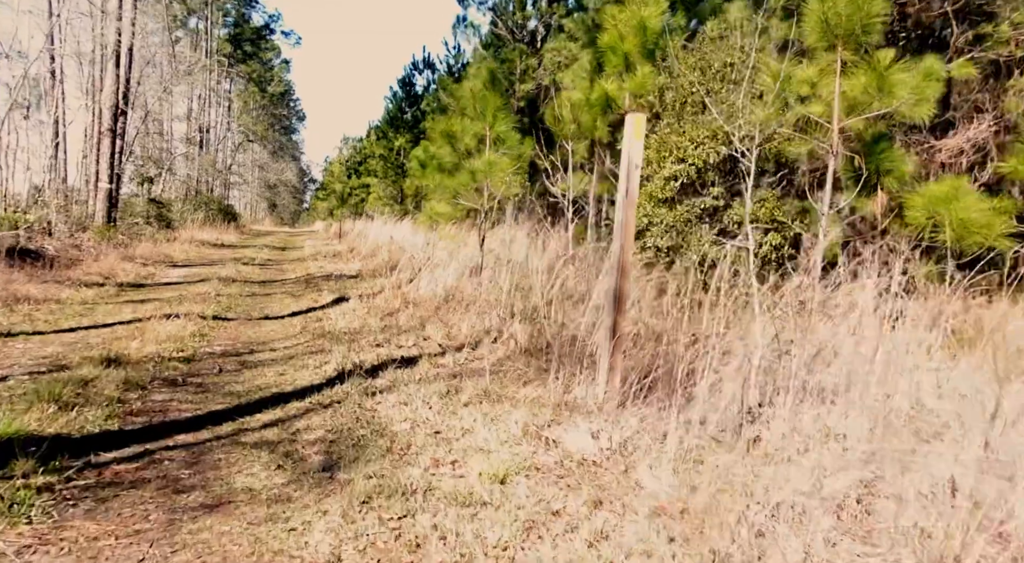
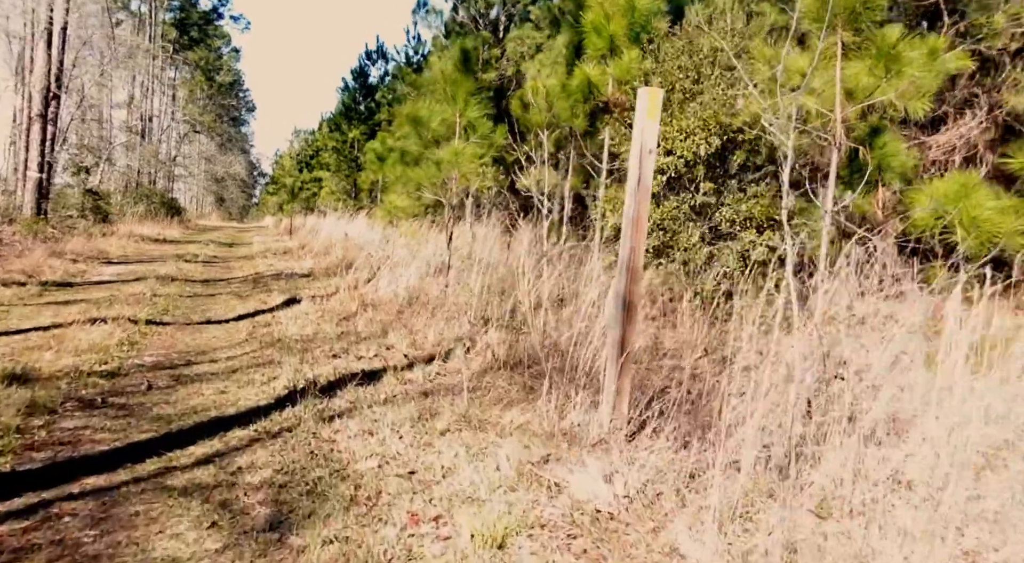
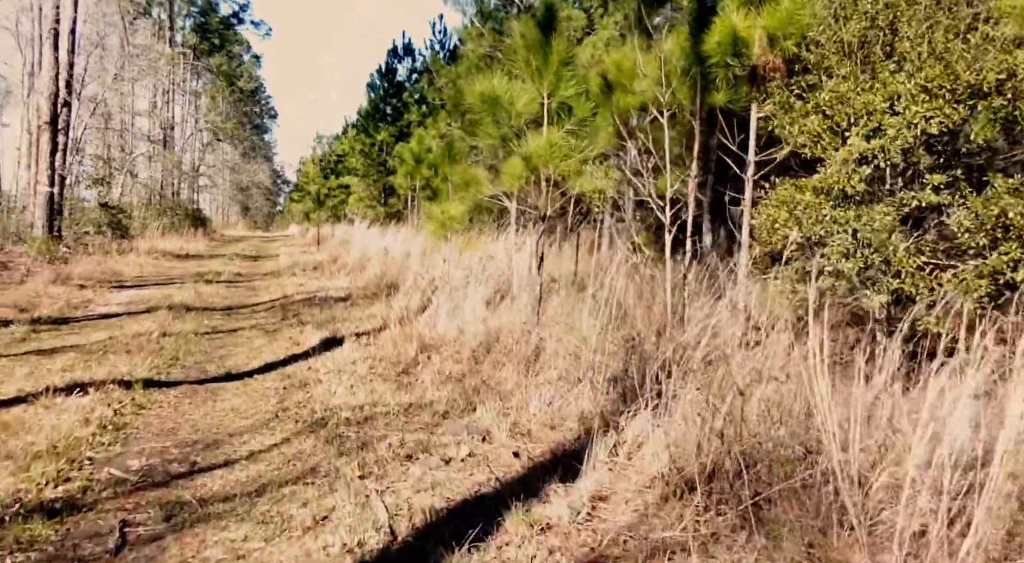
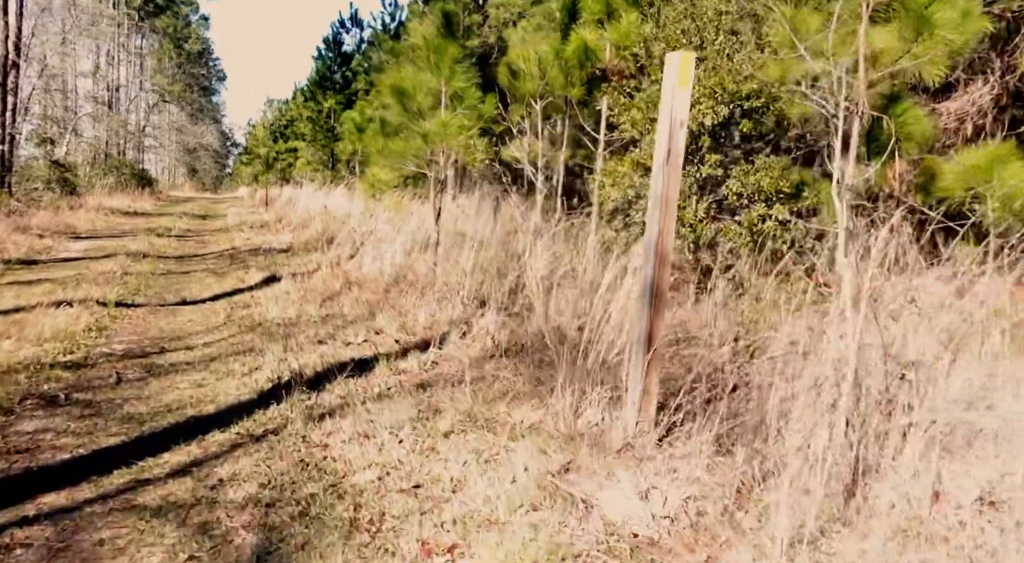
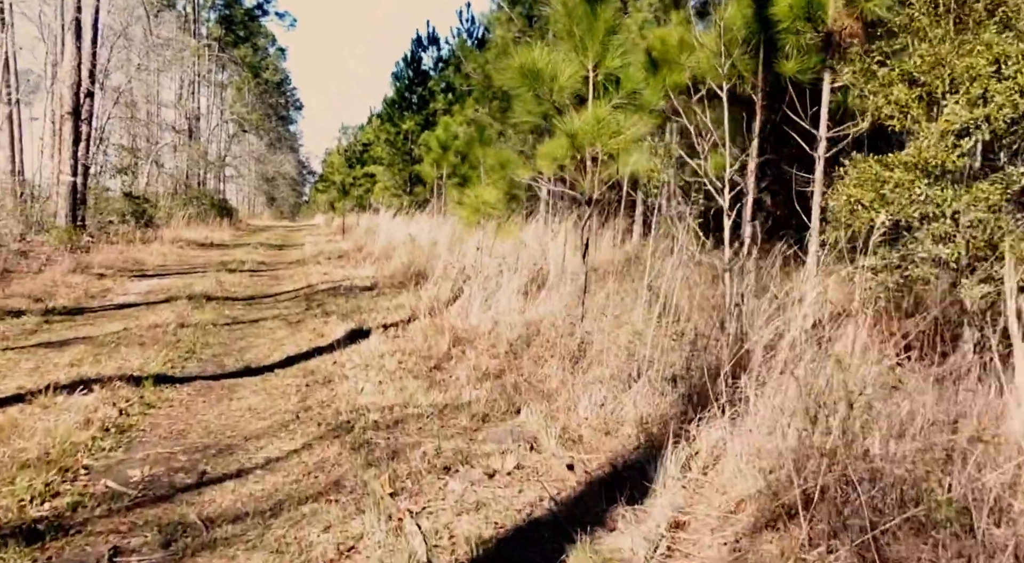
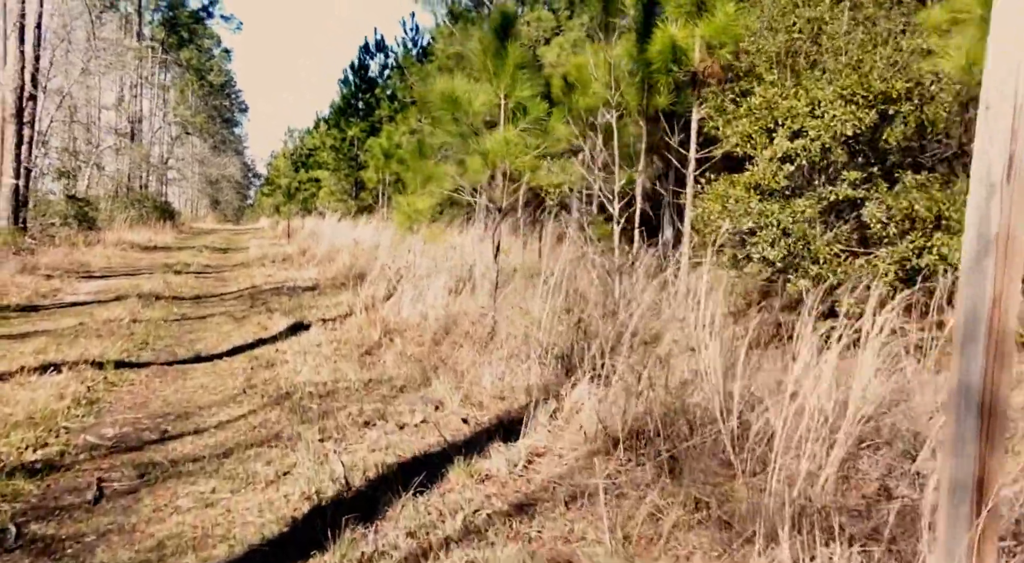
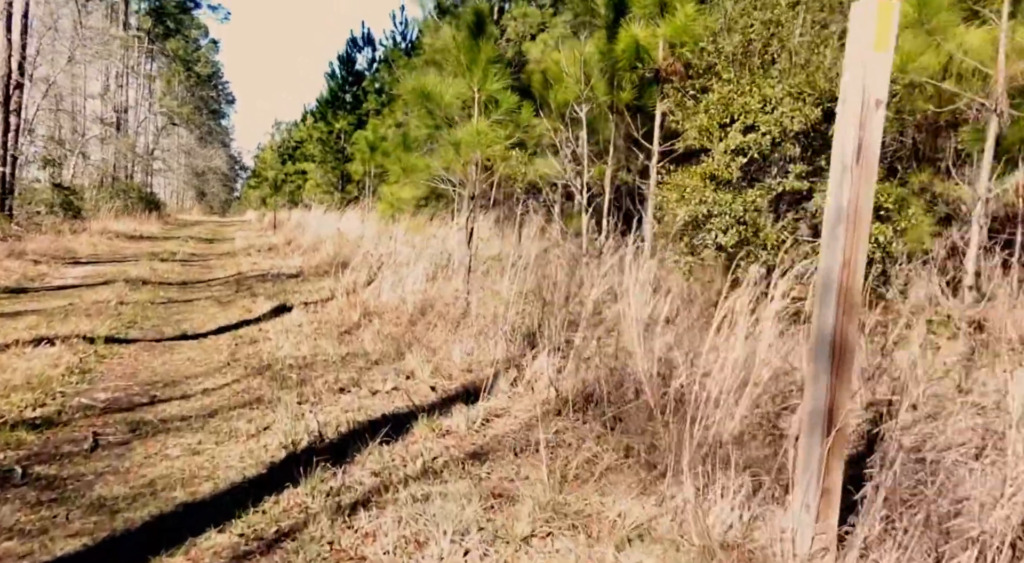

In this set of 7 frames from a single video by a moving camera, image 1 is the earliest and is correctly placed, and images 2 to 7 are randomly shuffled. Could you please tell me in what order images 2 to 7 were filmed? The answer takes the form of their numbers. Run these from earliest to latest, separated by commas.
2, 4, 7, 6, 3, 5
